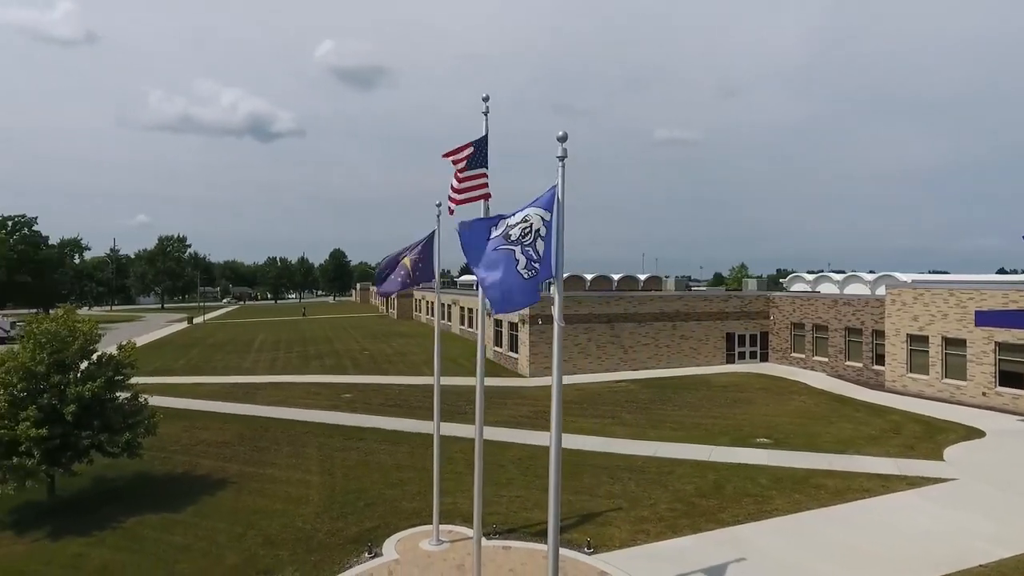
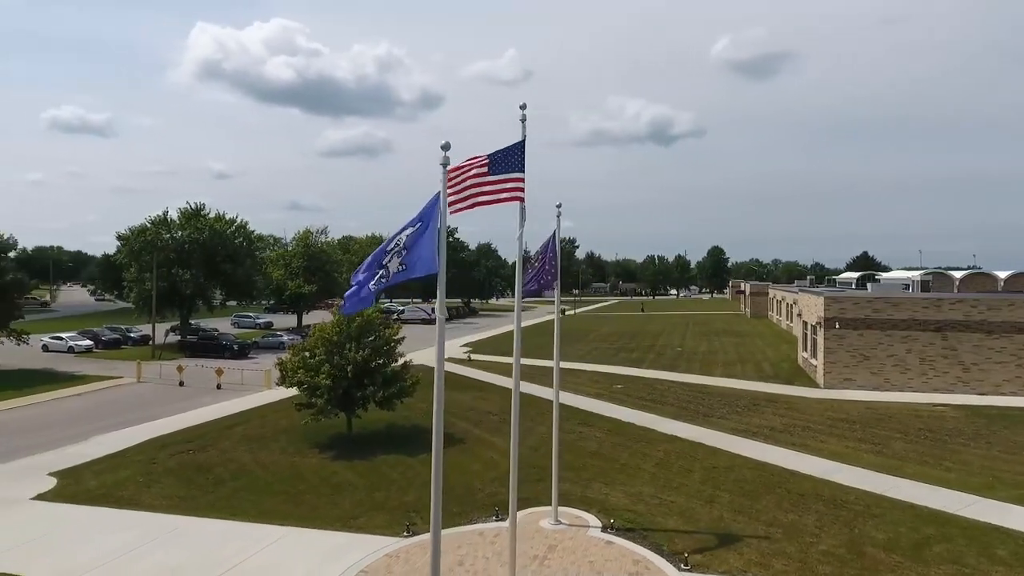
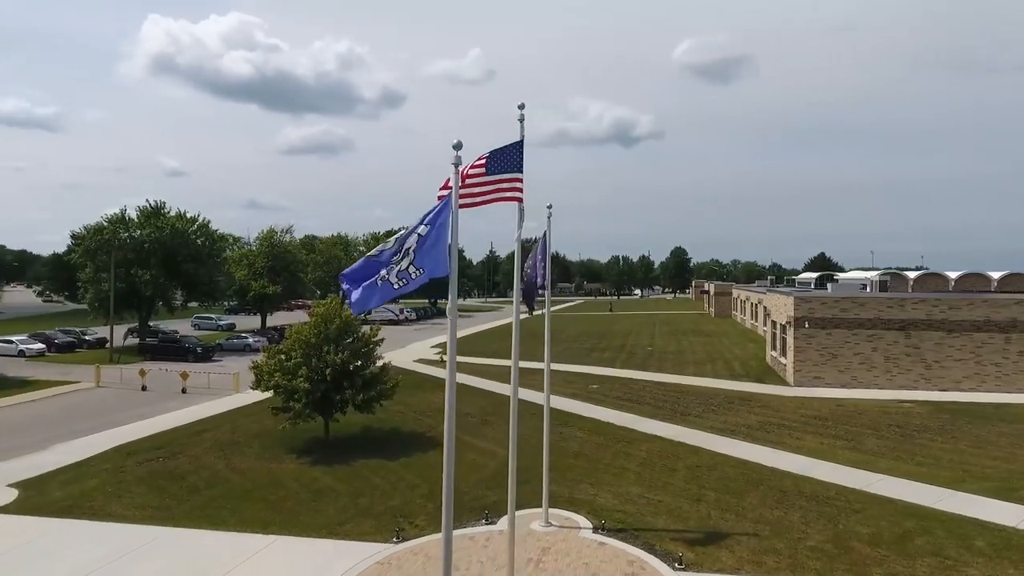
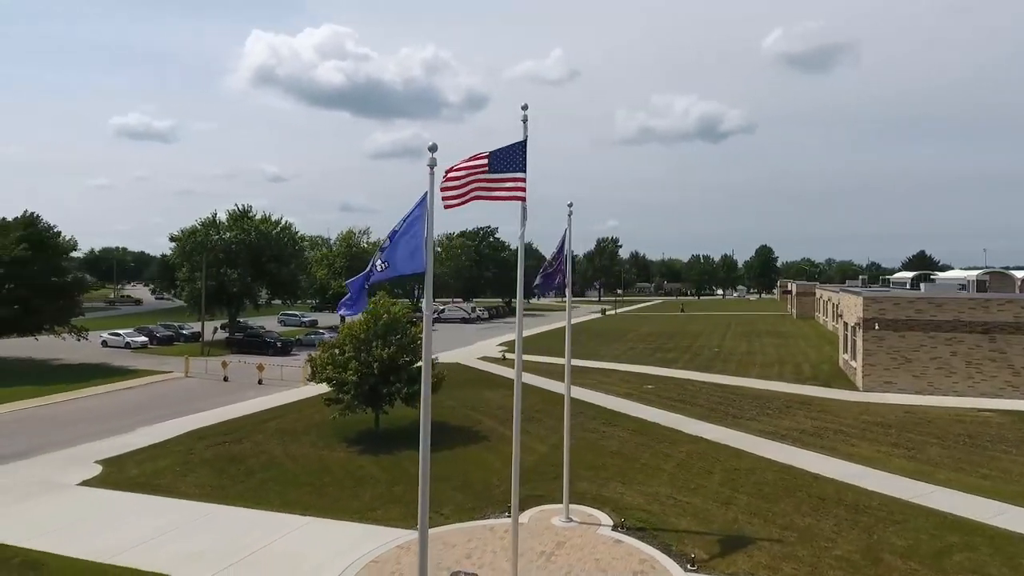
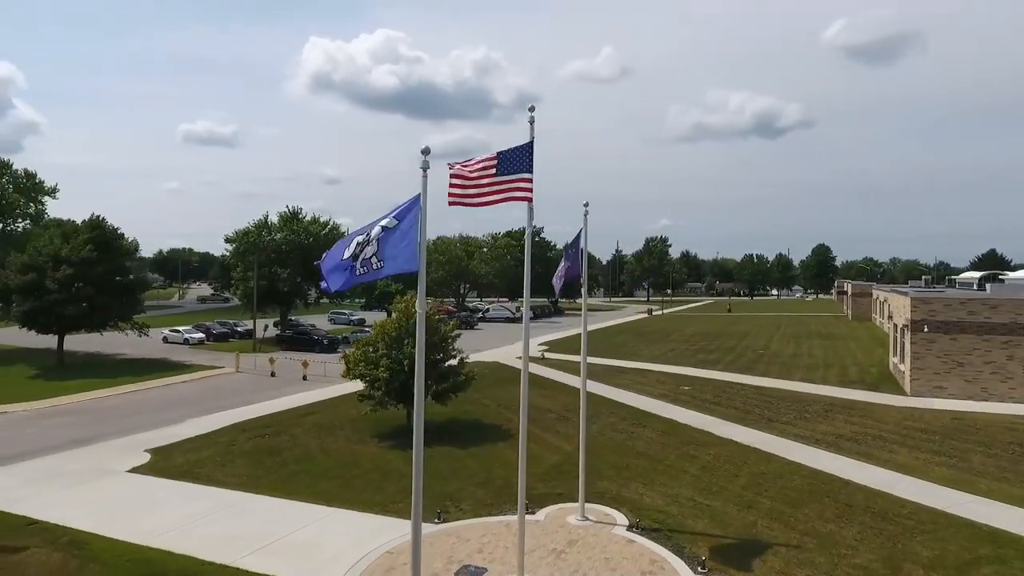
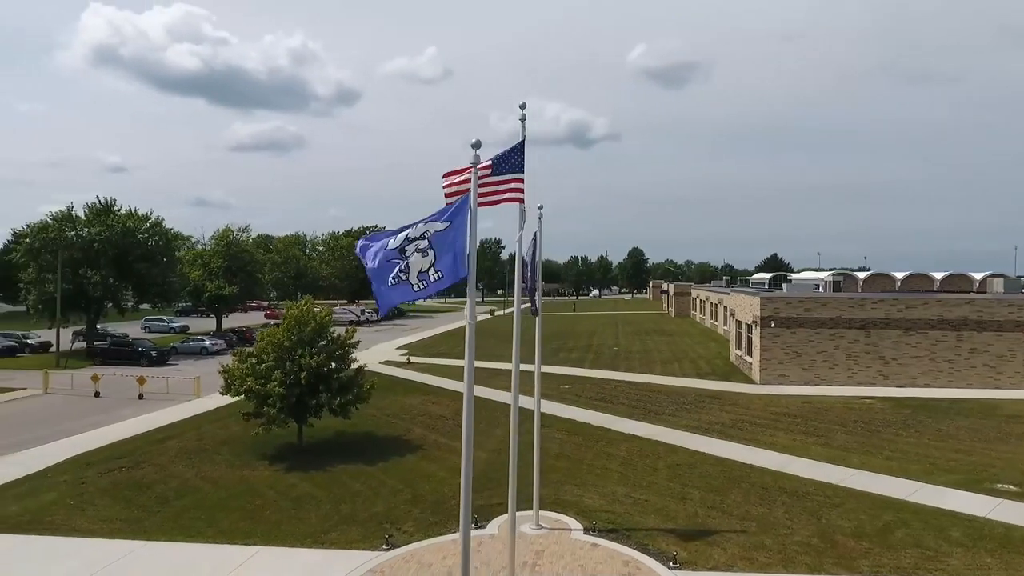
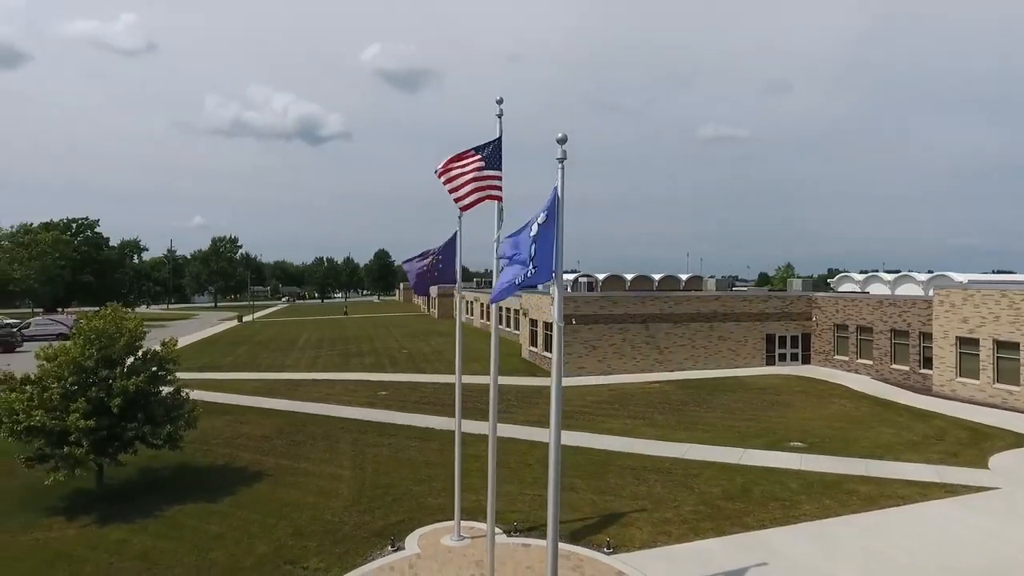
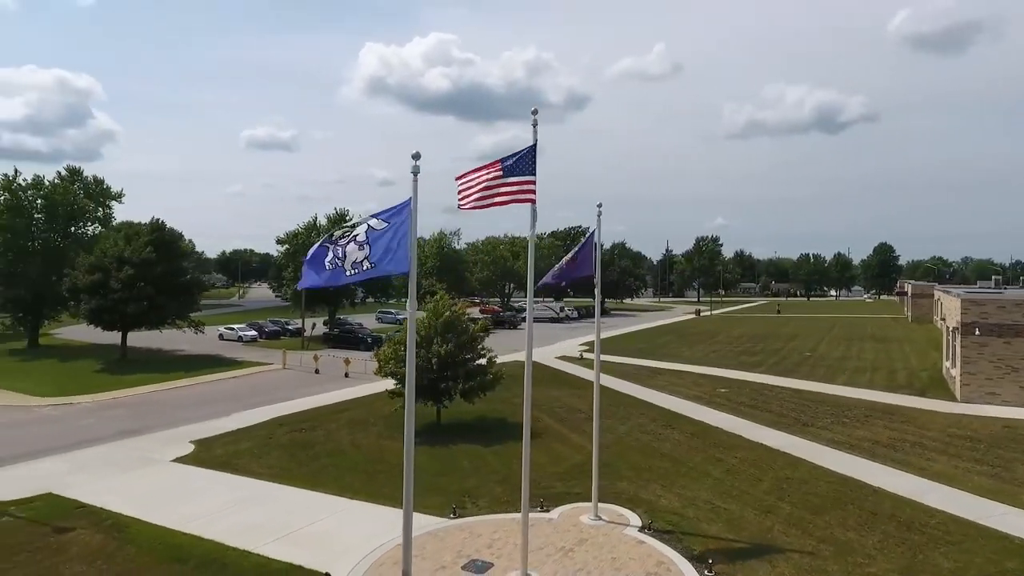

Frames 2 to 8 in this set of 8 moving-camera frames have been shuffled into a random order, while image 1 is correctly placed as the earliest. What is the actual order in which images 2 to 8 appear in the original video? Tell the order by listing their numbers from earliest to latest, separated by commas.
7, 6, 3, 2, 4, 5, 8
